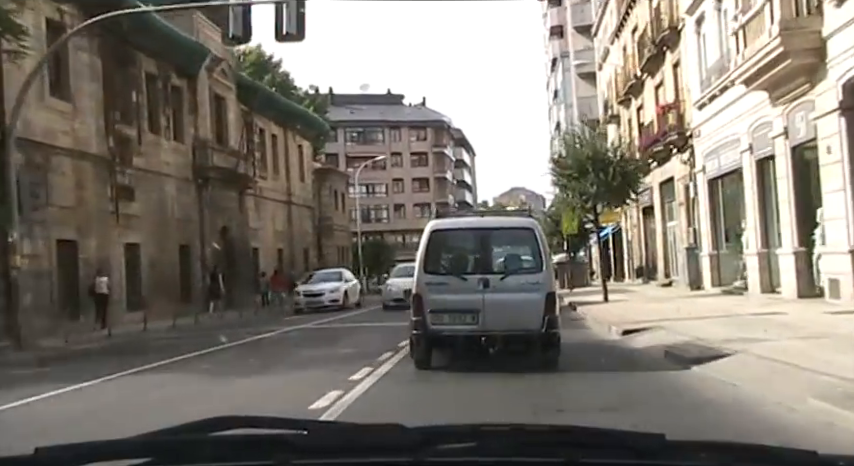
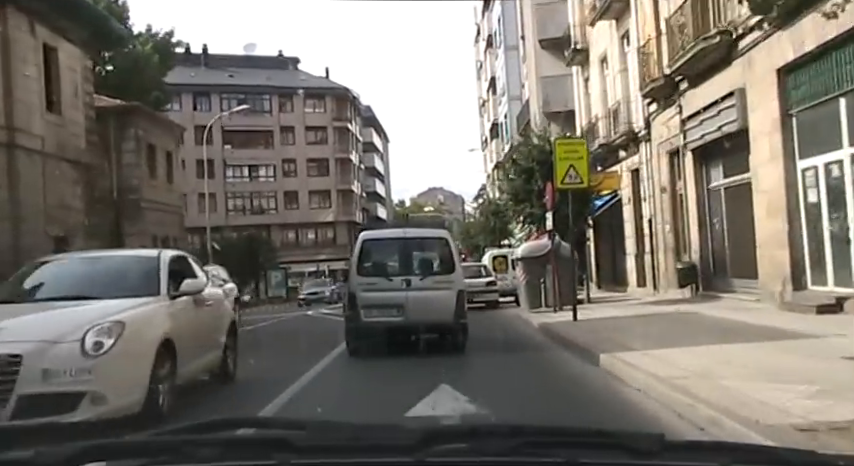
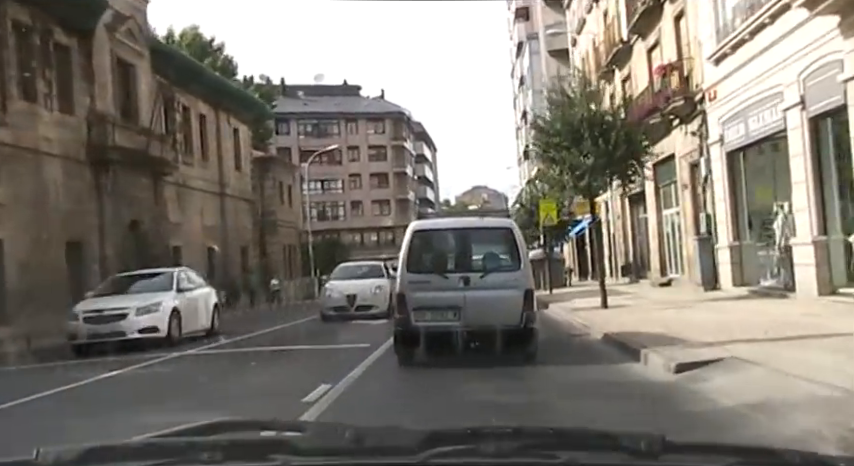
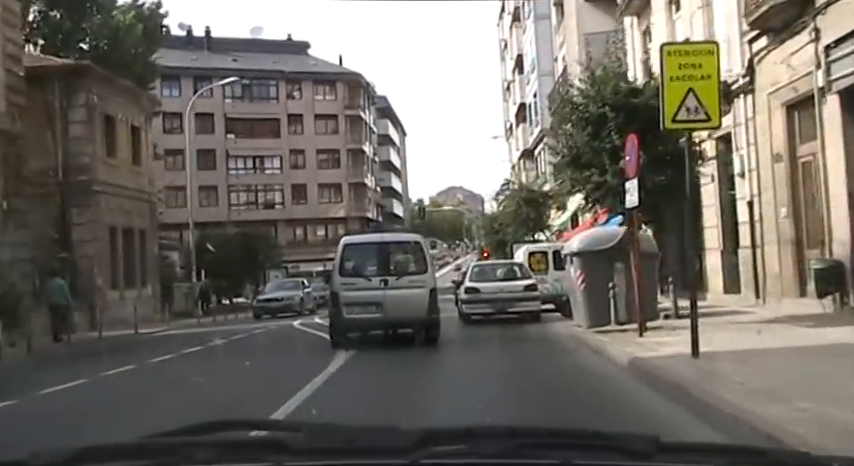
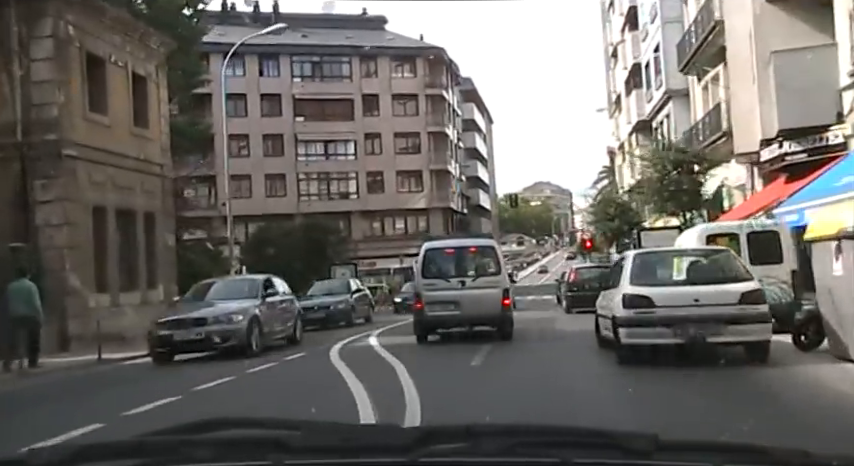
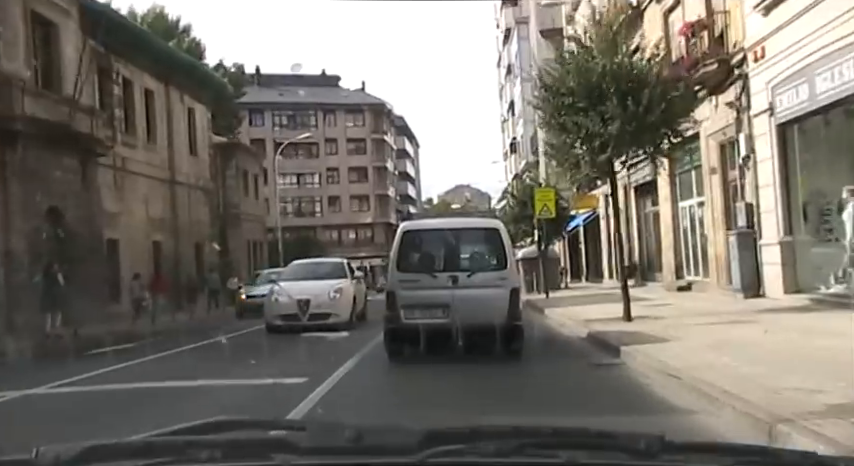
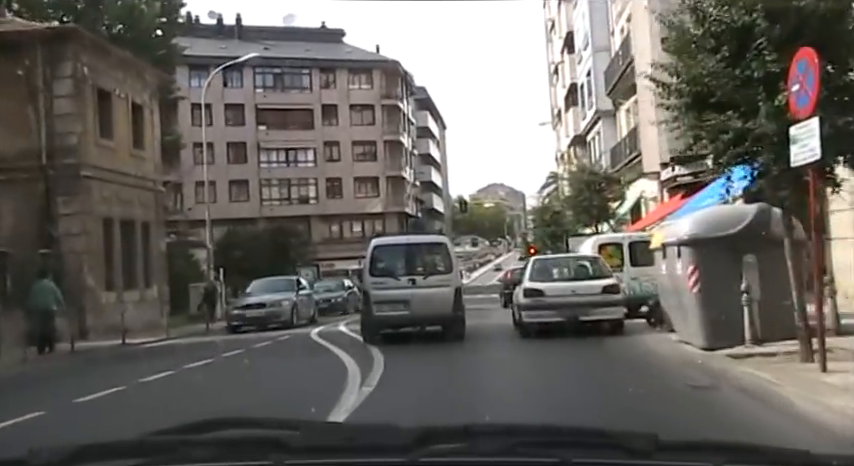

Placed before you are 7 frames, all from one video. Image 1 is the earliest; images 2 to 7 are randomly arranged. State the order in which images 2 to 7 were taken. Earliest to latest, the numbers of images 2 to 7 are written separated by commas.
3, 6, 2, 4, 7, 5
